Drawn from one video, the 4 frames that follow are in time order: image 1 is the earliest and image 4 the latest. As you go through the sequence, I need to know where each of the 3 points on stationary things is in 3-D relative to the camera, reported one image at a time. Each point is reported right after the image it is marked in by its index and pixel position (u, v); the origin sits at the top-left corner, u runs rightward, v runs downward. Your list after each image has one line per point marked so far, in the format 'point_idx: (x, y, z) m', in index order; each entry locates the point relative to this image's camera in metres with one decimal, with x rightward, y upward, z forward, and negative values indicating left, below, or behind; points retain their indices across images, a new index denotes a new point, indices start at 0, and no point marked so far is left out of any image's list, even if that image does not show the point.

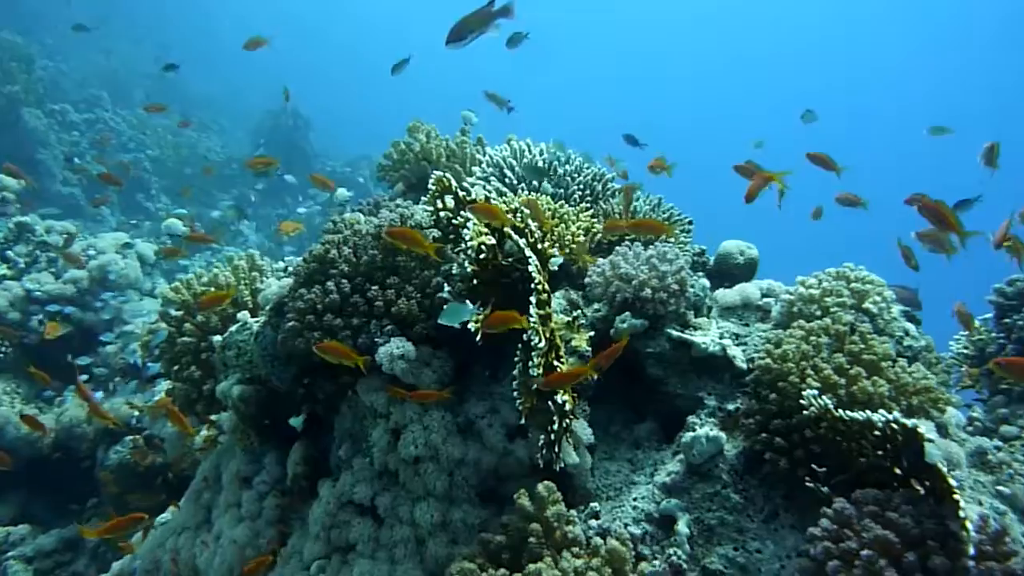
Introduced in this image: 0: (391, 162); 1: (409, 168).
0: (-1.0, +1.0, +6.4) m
1: (-0.8, +0.9, +6.2) m
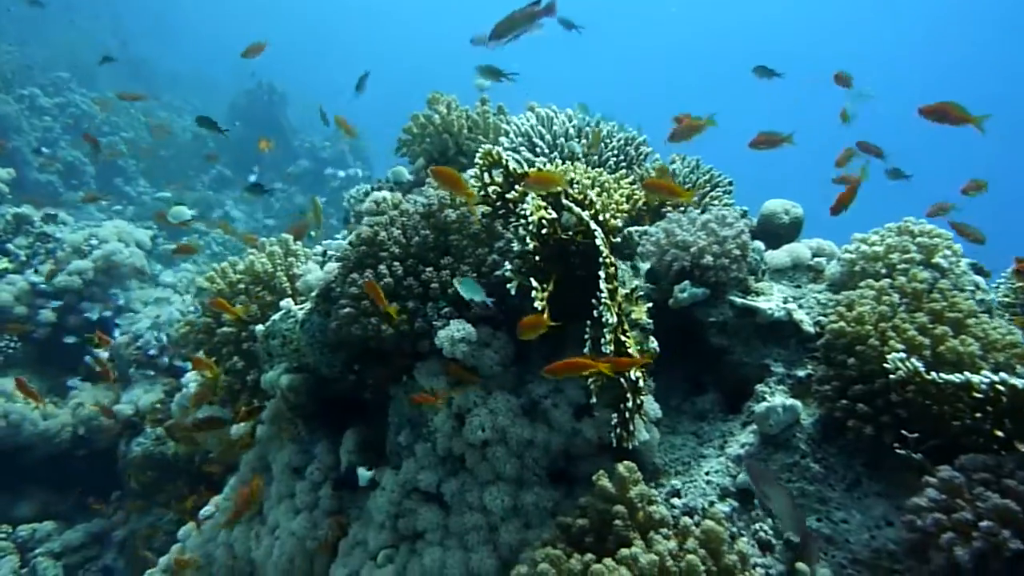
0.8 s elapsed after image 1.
0: (-0.8, +1.2, +6.2) m
1: (-0.6, +1.1, +6.0) m
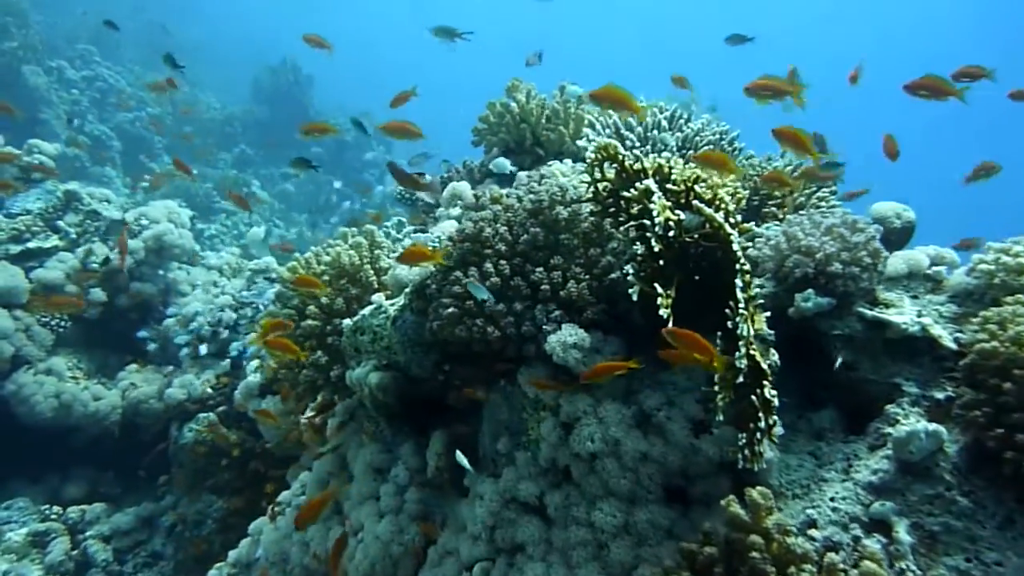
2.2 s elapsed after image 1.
0: (-0.2, +1.2, +6.0) m
1: (0.0, +1.1, +5.7) m
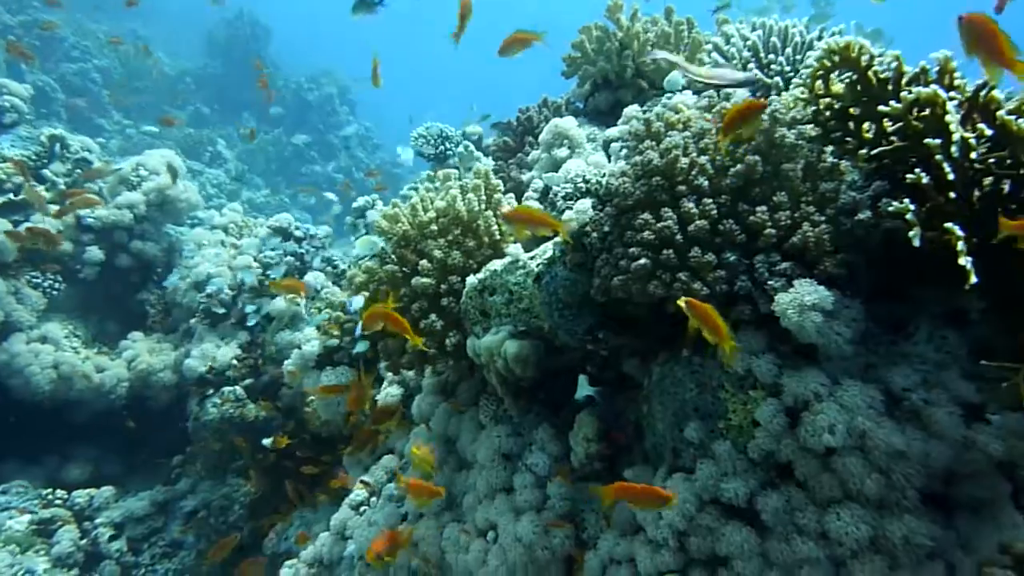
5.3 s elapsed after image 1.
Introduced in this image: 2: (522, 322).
0: (+0.4, +1.5, +5.1) m
1: (+0.6, +1.4, +4.8) m
2: (+0.1, -0.1, +3.0) m
